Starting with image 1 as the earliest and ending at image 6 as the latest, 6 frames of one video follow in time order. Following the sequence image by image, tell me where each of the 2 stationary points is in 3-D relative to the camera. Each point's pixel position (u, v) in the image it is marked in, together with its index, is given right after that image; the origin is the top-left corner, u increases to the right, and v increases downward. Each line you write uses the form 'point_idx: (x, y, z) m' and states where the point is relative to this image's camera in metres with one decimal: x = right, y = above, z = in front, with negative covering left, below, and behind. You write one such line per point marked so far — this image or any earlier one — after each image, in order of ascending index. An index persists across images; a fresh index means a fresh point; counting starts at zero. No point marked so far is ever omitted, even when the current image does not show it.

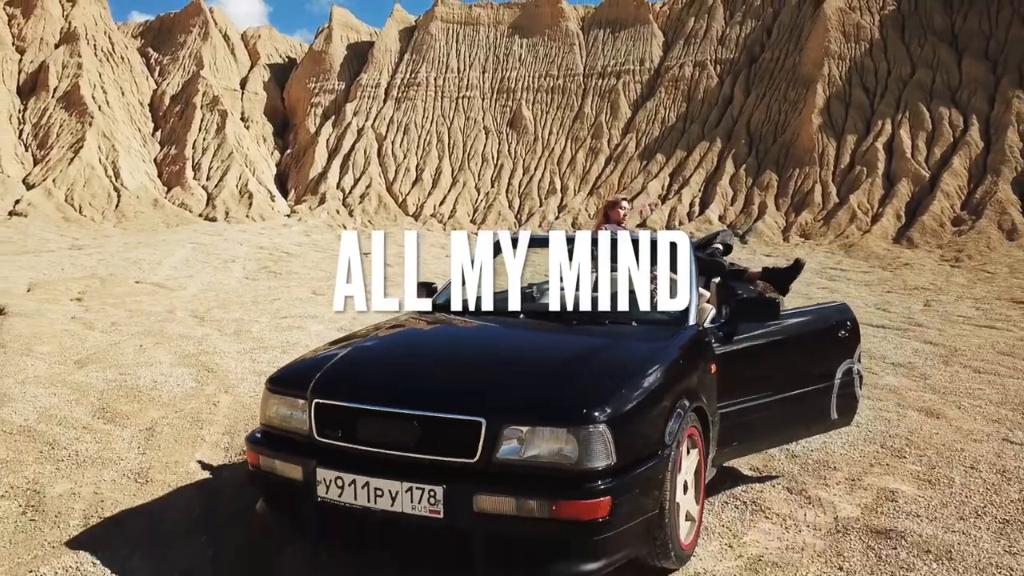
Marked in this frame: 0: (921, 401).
0: (+2.1, -0.6, +4.8) m
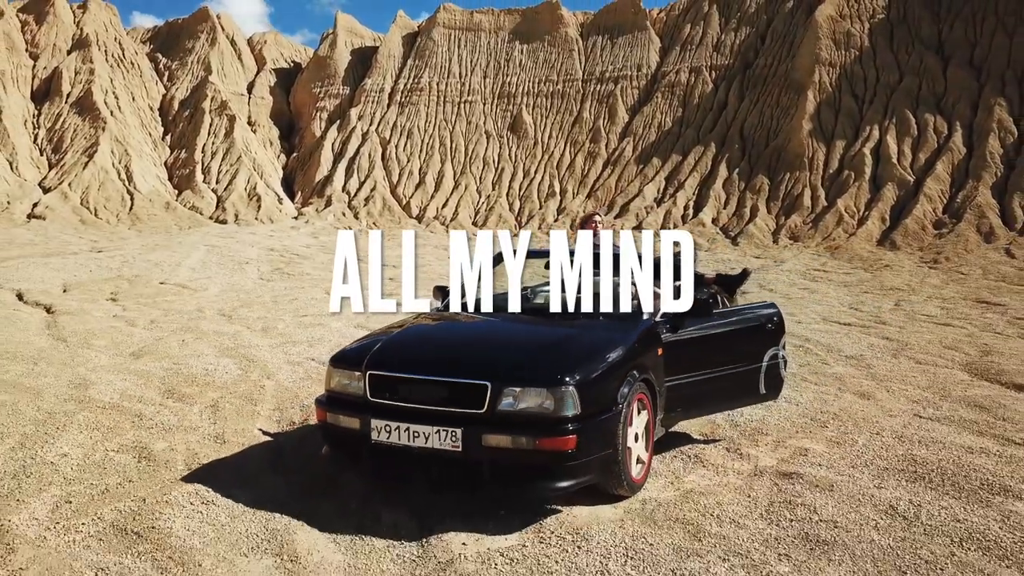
0: (+2.1, -0.6, +5.7) m
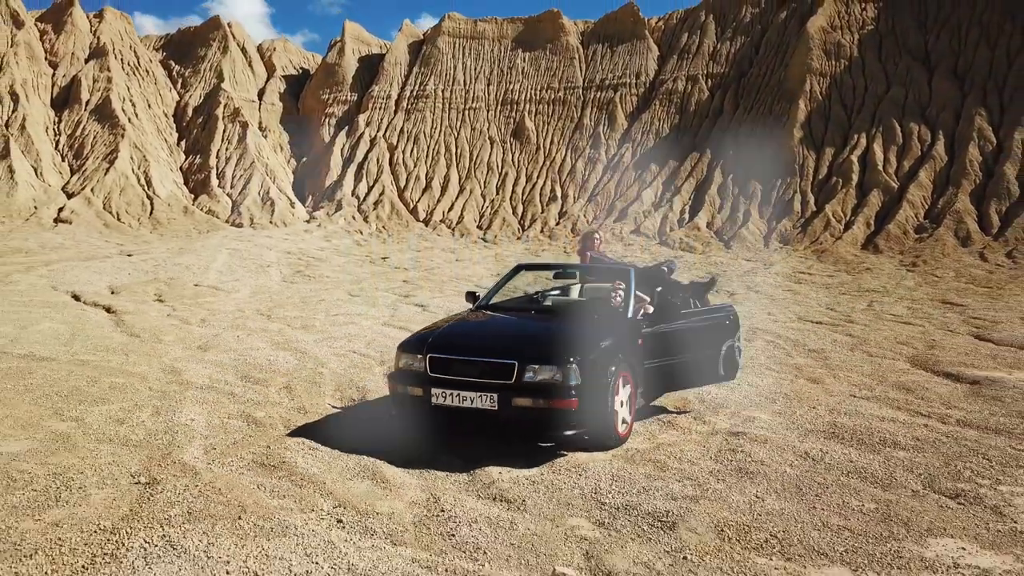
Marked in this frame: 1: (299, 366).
0: (+2.2, -0.6, +6.8) m
1: (-1.5, -0.6, +6.7) m
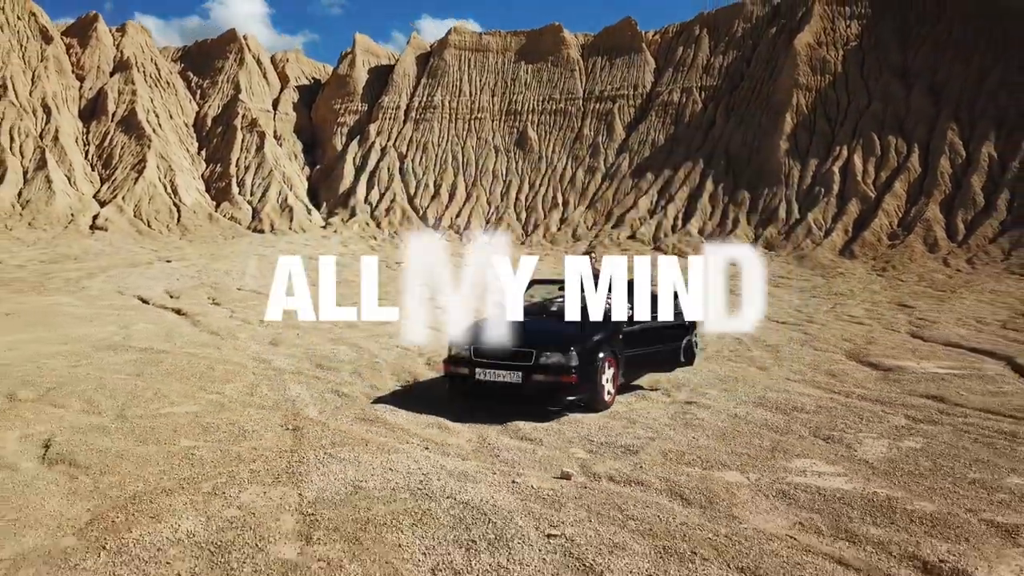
0: (+2.3, -0.7, +8.6) m
1: (-1.4, -0.6, +8.5) m
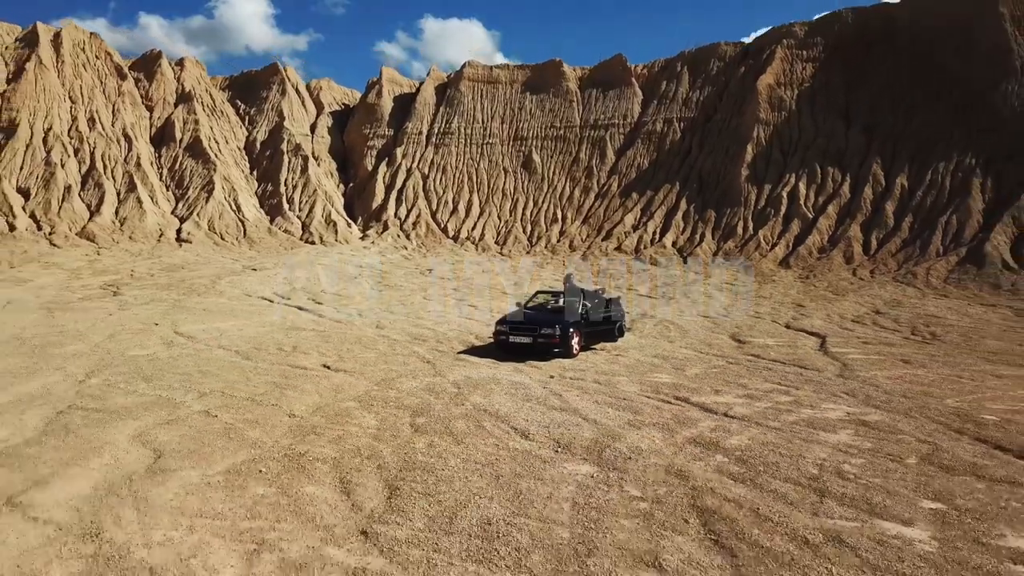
0: (+2.5, -0.8, +14.6) m
1: (-1.2, -0.7, +14.5) m
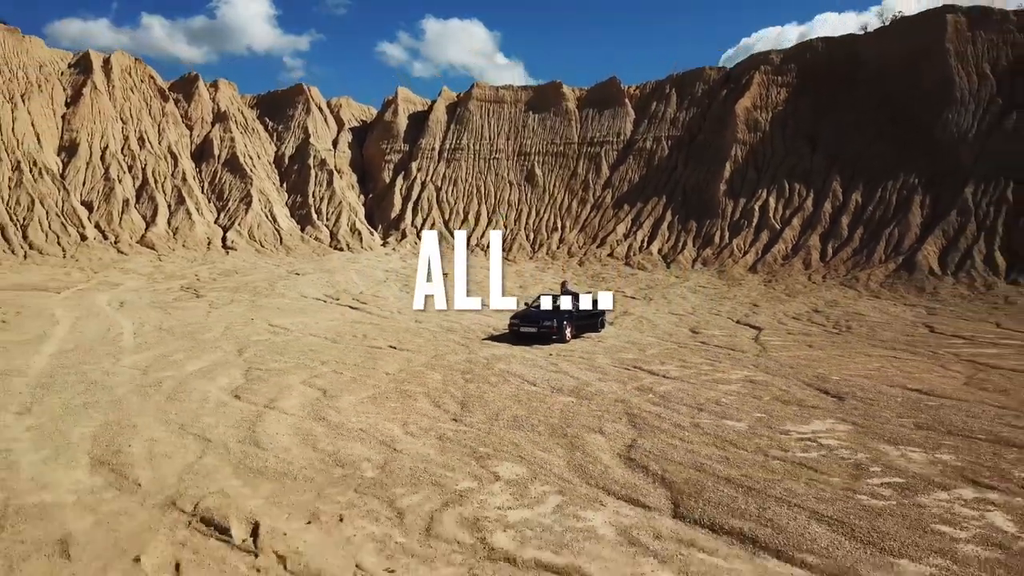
0: (+2.7, -0.9, +19.1) m
1: (-1.0, -0.8, +19.0) m
